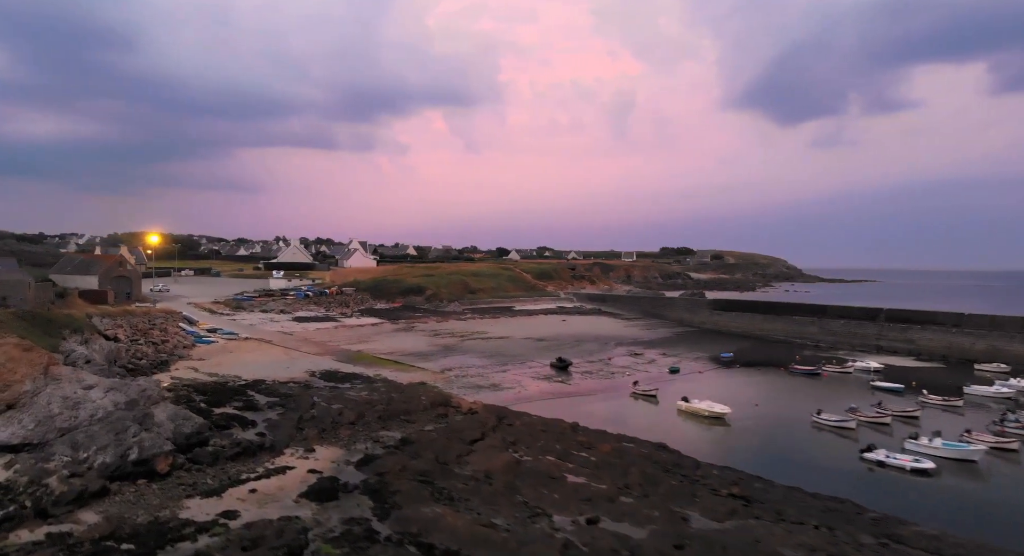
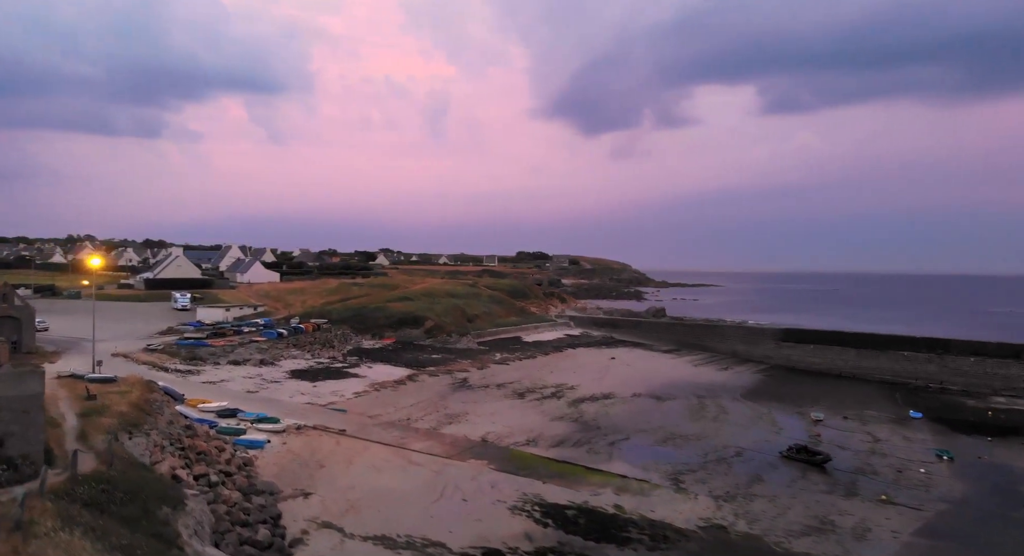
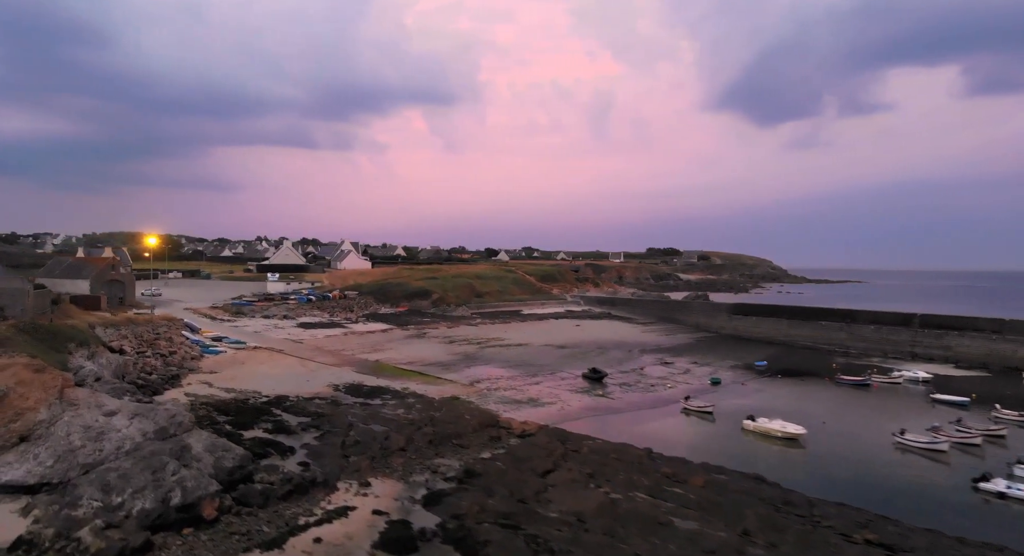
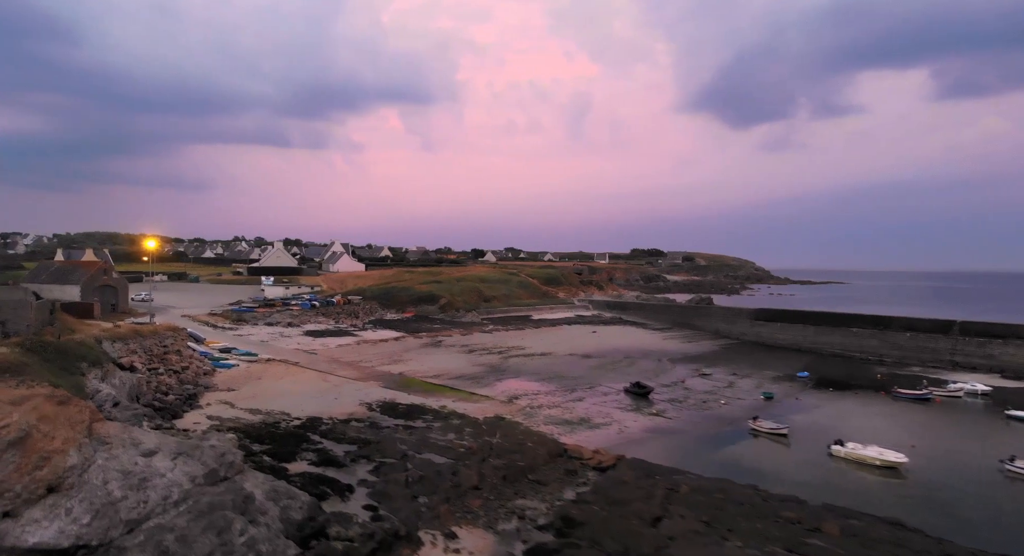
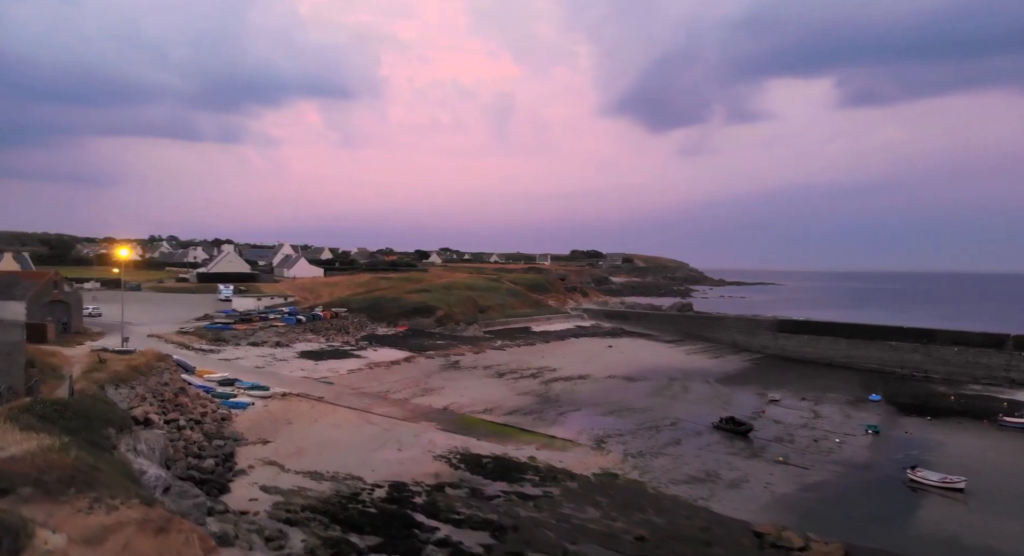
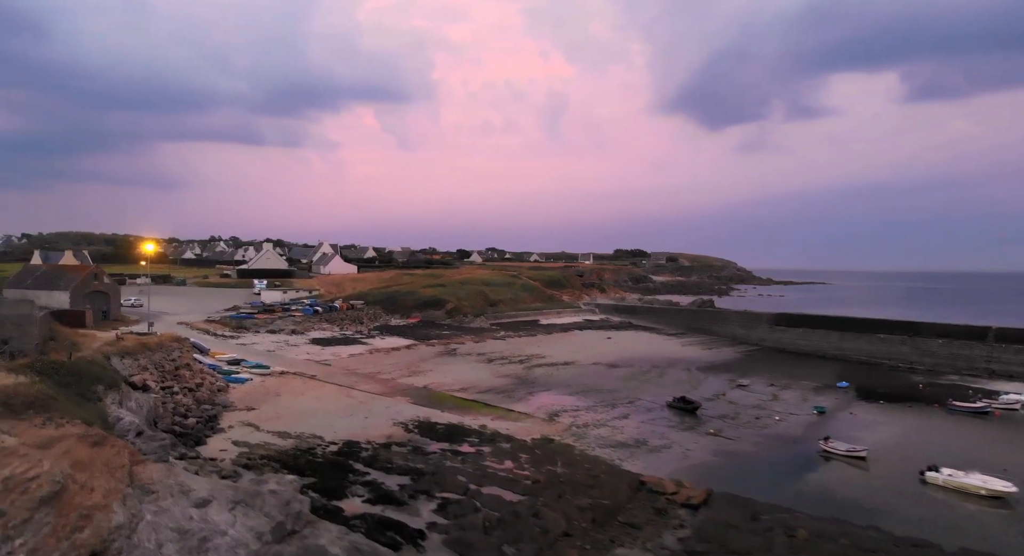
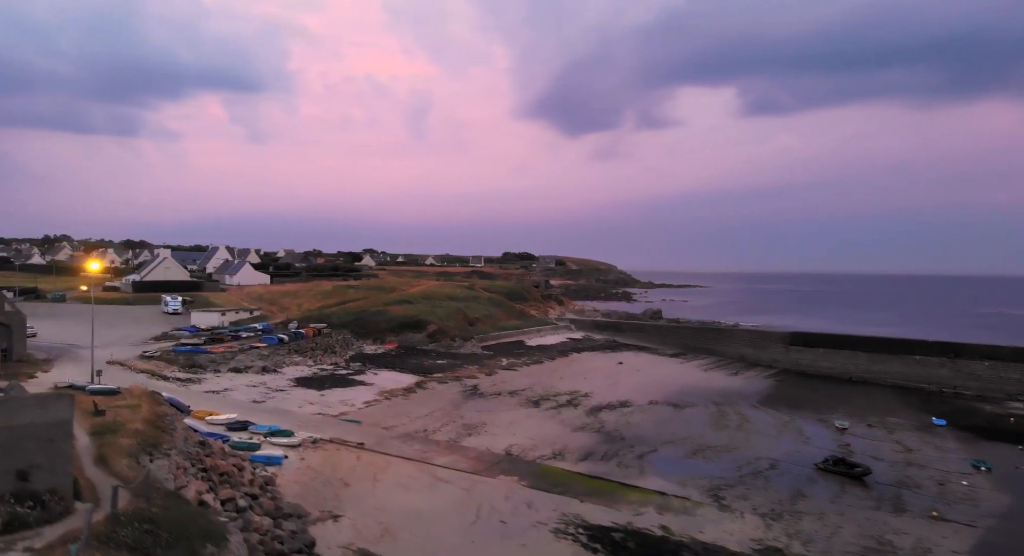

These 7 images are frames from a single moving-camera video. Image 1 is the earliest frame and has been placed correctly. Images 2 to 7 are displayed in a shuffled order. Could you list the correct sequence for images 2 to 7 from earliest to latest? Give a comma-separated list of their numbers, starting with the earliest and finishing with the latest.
3, 4, 6, 5, 2, 7
